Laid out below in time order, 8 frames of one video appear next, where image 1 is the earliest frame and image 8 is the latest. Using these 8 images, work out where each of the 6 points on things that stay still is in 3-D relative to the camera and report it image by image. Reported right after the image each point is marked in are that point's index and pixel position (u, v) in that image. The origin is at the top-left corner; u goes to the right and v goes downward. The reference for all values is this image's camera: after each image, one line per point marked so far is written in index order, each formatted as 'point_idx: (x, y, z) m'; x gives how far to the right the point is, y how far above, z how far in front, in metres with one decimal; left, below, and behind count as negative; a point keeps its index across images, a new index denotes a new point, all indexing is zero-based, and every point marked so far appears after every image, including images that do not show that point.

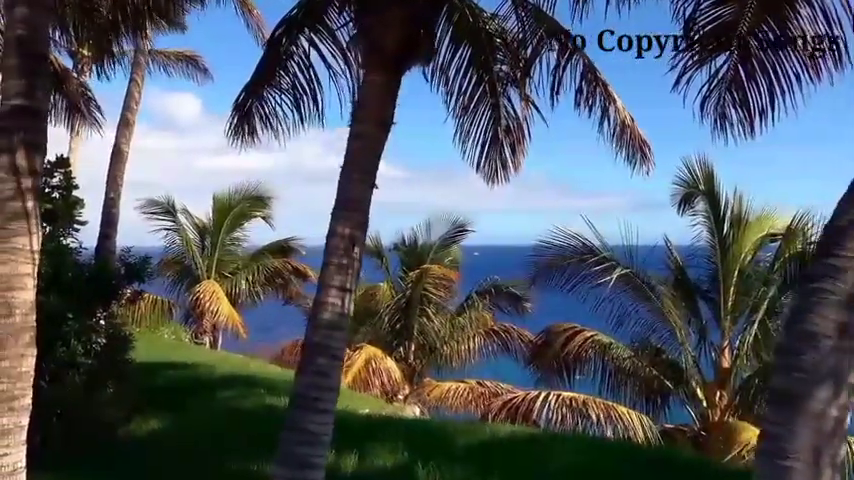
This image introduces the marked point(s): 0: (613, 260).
0: (+2.5, -0.3, +11.7) m
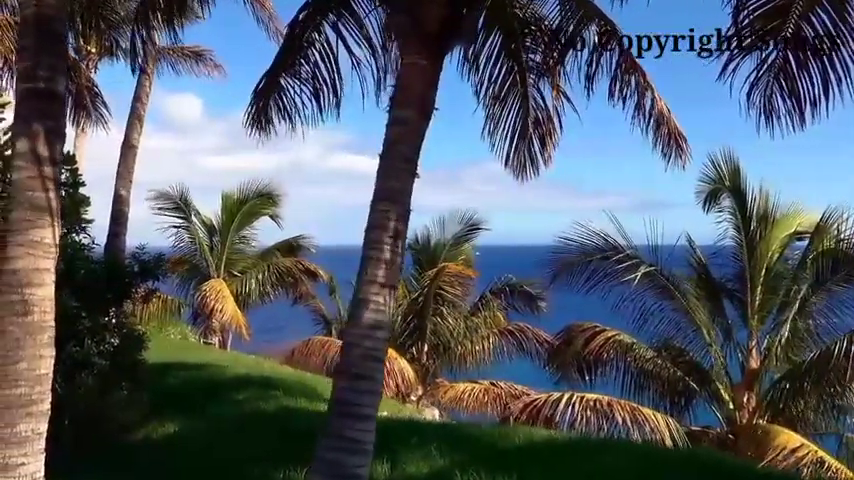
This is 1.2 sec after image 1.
0: (+2.7, -0.2, +11.4) m
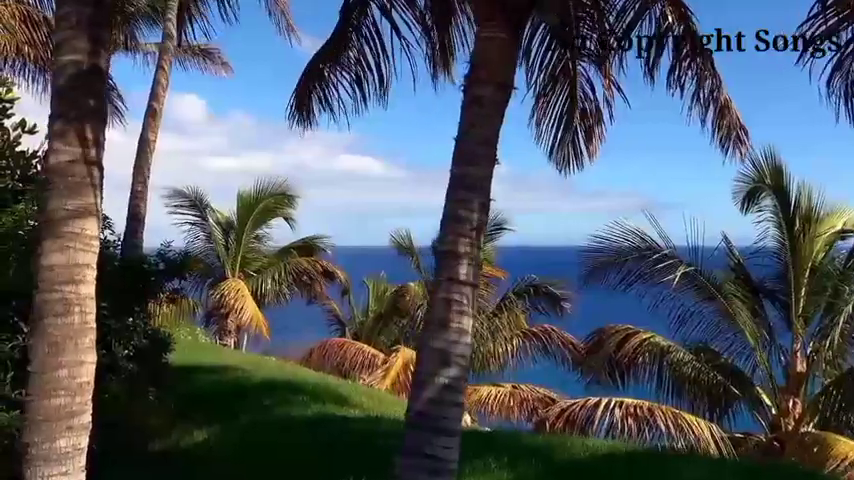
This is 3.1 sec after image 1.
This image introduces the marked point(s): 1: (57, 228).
0: (+3.1, -0.2, +10.9) m
1: (-1.6, +0.1, +3.9) m
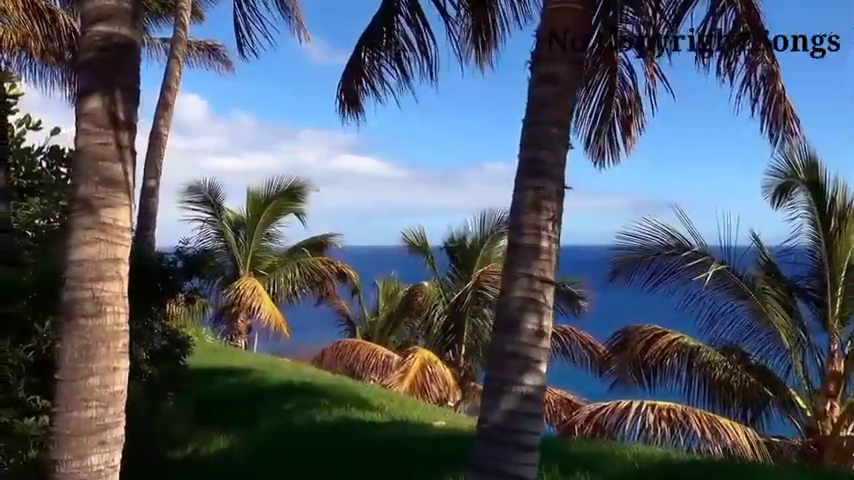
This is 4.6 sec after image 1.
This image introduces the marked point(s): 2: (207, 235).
0: (+3.4, -0.2, +10.5) m
1: (-1.4, +0.1, +3.5) m
2: (-4.5, +0.1, +17.7) m
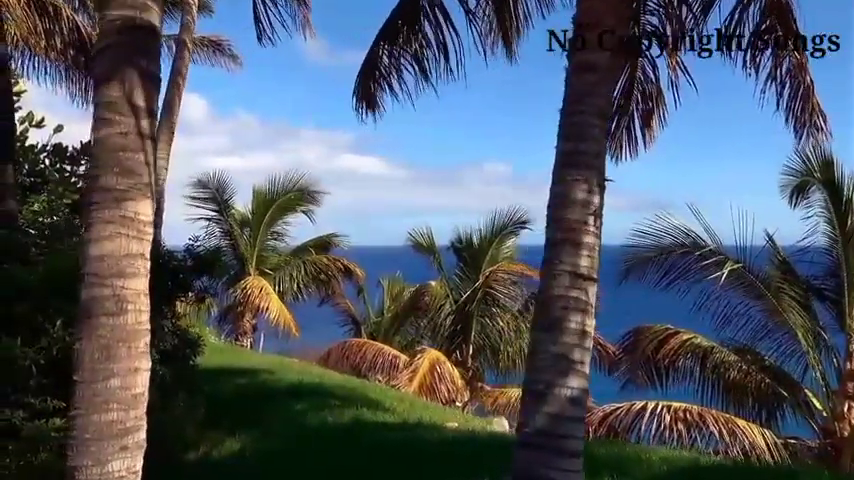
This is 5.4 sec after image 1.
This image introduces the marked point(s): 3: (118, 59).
0: (+3.5, -0.2, +10.4) m
1: (-1.2, +0.1, +3.3) m
2: (-4.4, +0.1, +17.6) m
3: (-1.2, +0.7, +3.4) m
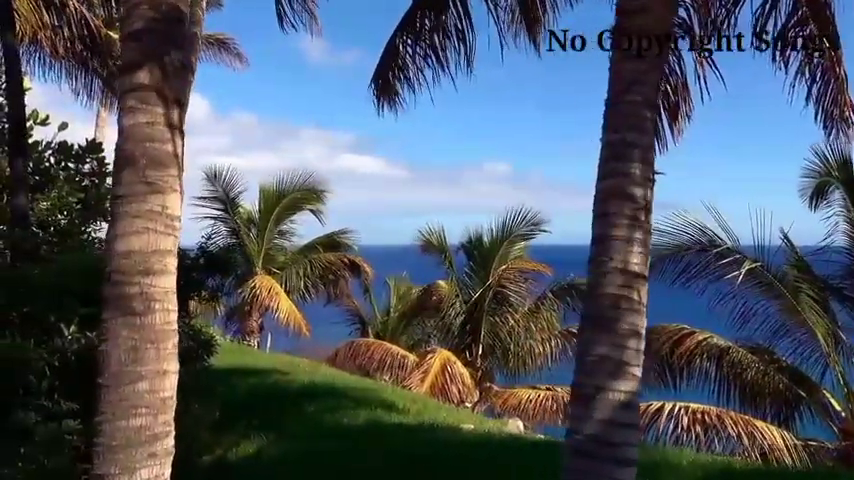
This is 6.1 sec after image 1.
0: (+3.7, -0.1, +10.2) m
1: (-1.1, +0.1, +3.2) m
2: (-4.2, +0.2, +17.4) m
3: (-1.1, +0.7, +3.2) m
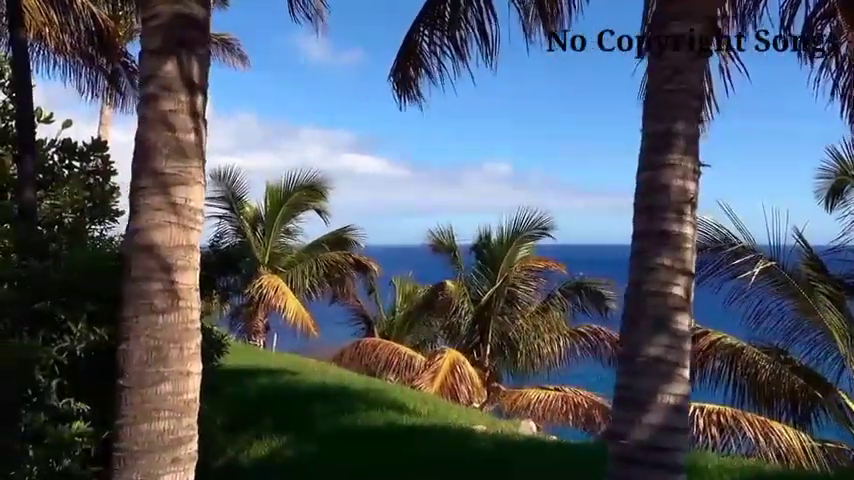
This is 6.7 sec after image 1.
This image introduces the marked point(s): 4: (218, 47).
0: (+3.8, -0.1, +10.1) m
1: (-1.0, +0.1, +3.0) m
2: (-4.1, +0.2, +17.3) m
3: (-1.0, +0.7, +3.1) m
4: (-4.8, +4.5, +19.8) m
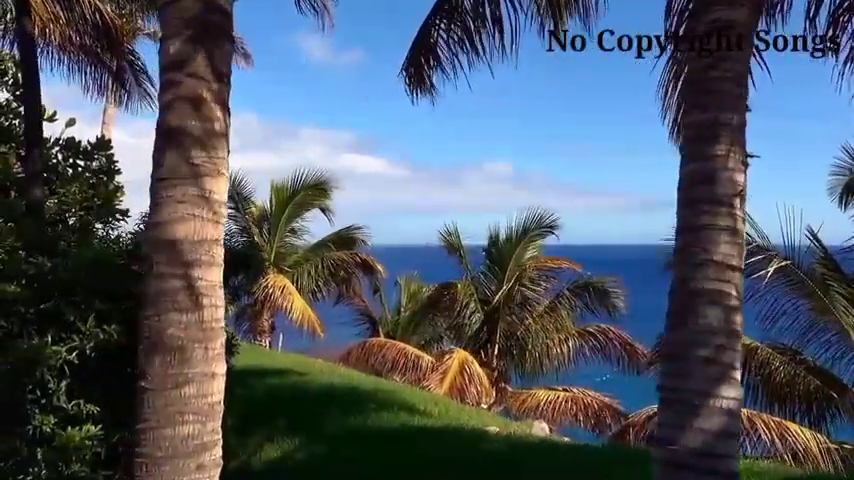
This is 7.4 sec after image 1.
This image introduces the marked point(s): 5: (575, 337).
0: (+3.9, -0.1, +9.9) m
1: (-0.9, +0.2, +2.9) m
2: (-3.9, +0.2, +17.1) m
3: (-0.8, +0.7, +2.9) m
4: (-4.7, +4.5, +19.7) m
5: (+2.5, -1.7, +14.8) m
